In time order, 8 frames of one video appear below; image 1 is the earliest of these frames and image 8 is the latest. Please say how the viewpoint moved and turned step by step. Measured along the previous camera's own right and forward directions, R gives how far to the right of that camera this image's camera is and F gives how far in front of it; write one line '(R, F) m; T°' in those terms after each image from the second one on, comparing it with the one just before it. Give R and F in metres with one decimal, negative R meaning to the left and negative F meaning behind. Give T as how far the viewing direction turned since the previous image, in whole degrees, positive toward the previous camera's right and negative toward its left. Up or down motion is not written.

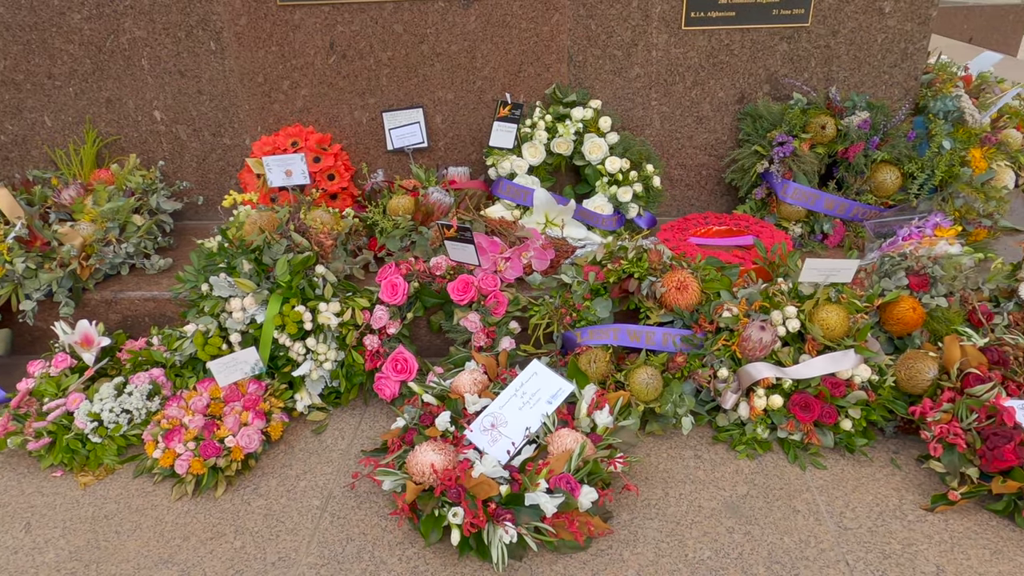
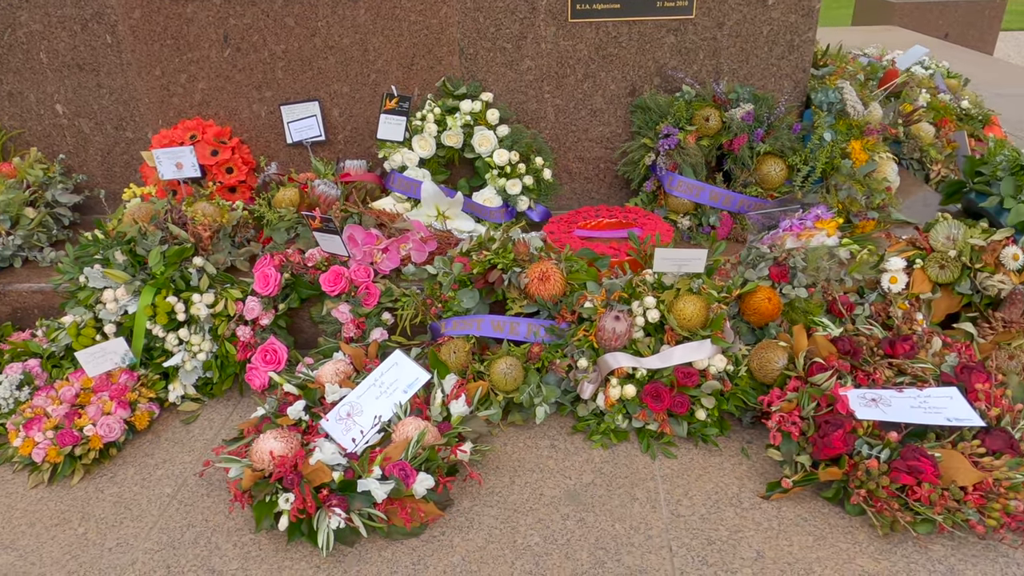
(+0.5, 0.0) m; 0°
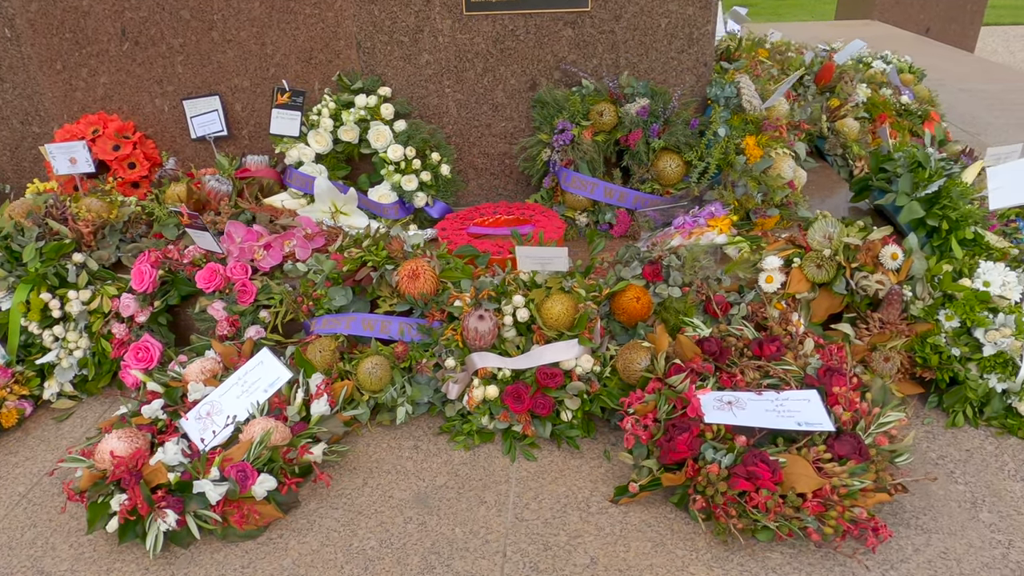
(+0.4, 0.0) m; -1°
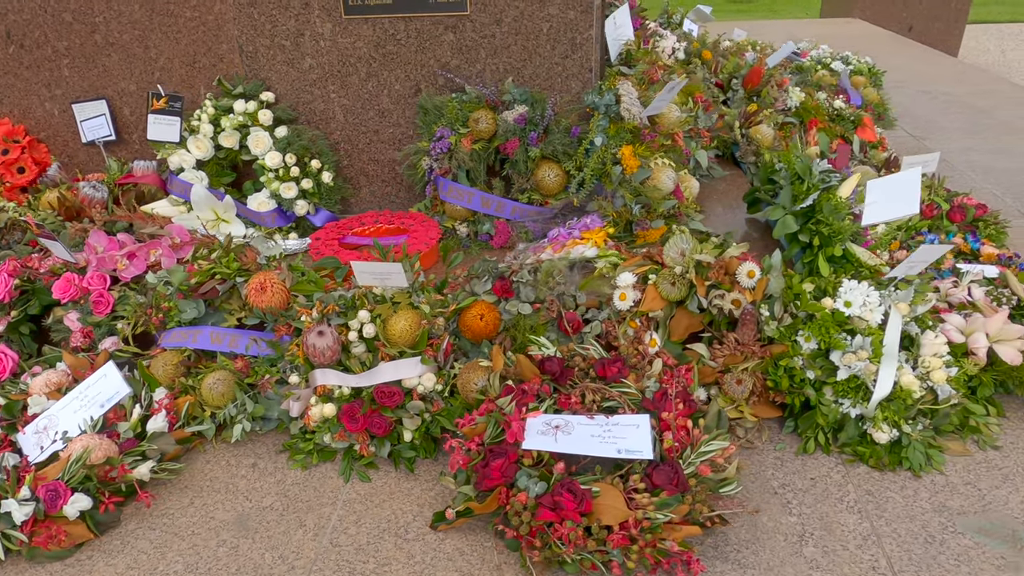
(+0.5, +0.1) m; -1°
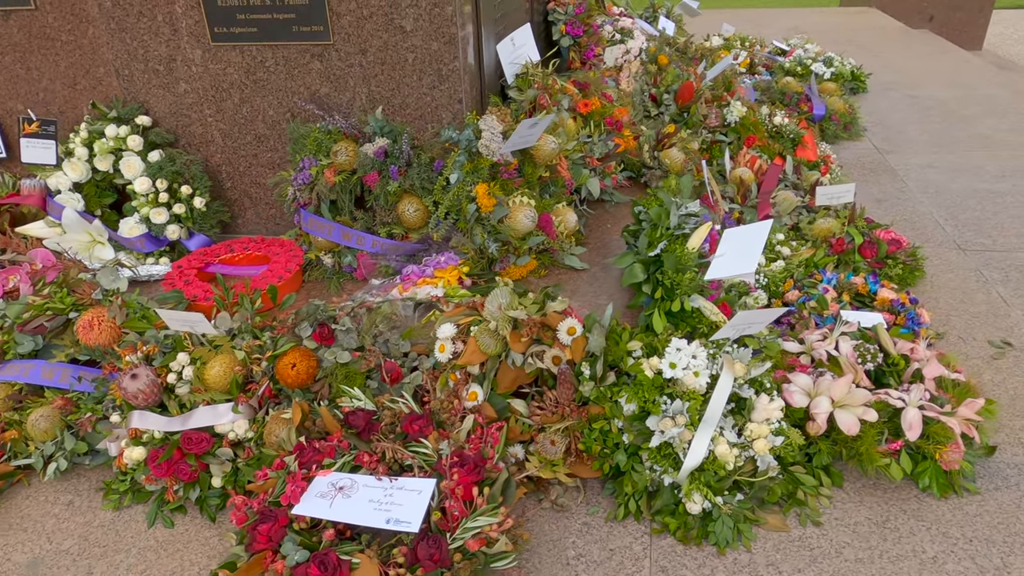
(+0.6, +0.1) m; -3°
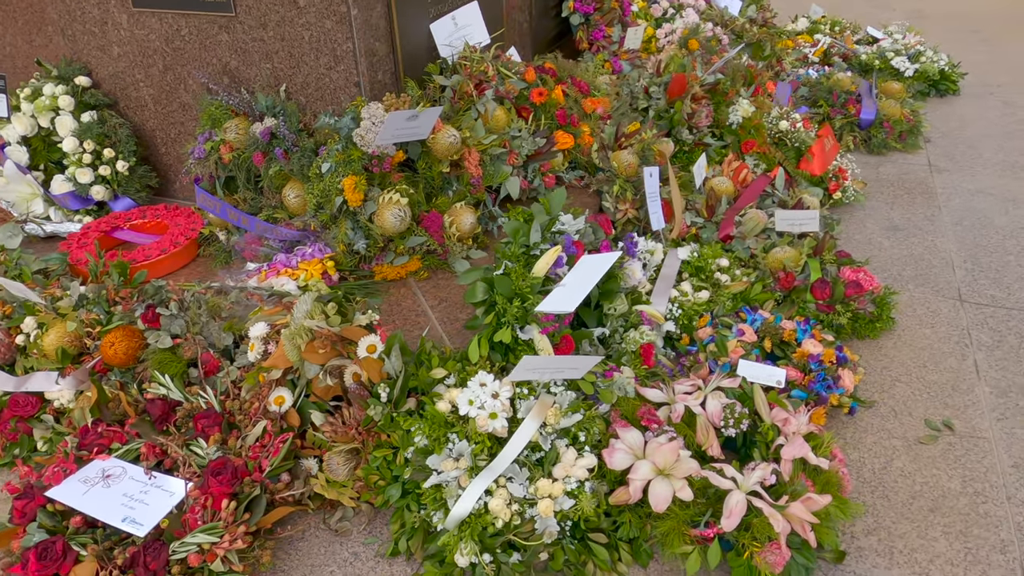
(+0.8, +0.2) m; -9°
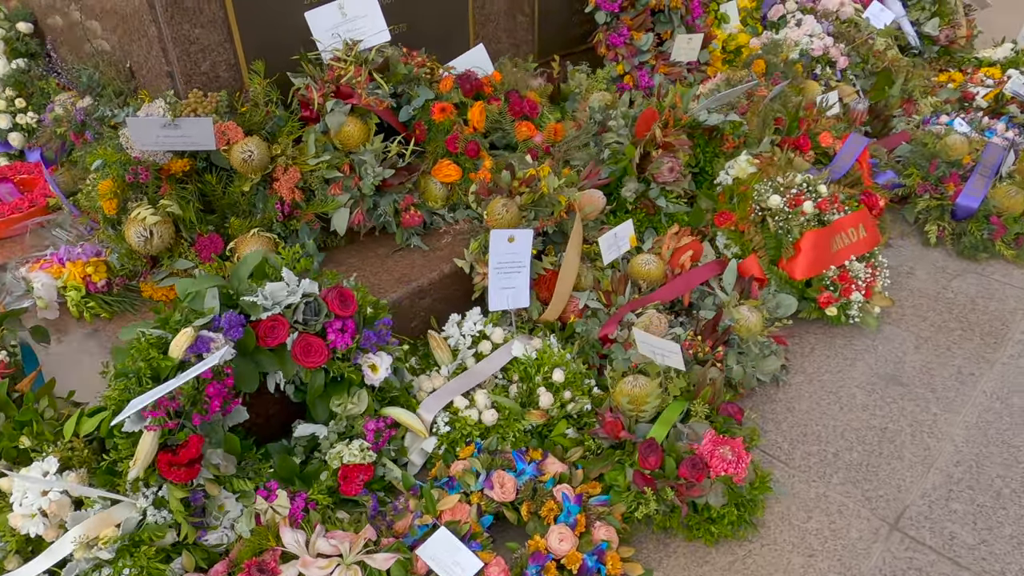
(+1.2, +0.7) m; -16°
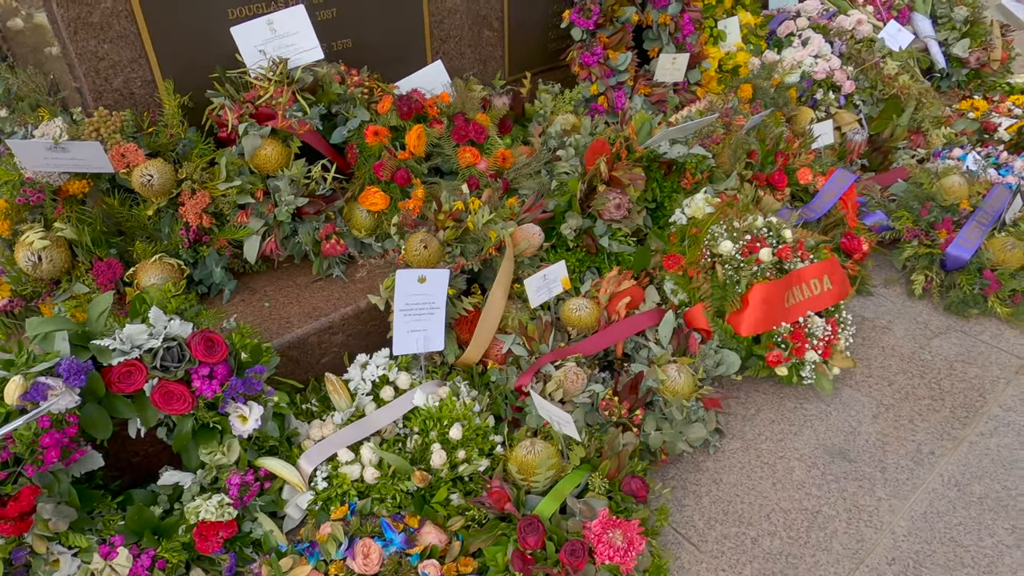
(+0.4, +0.2) m; -4°
